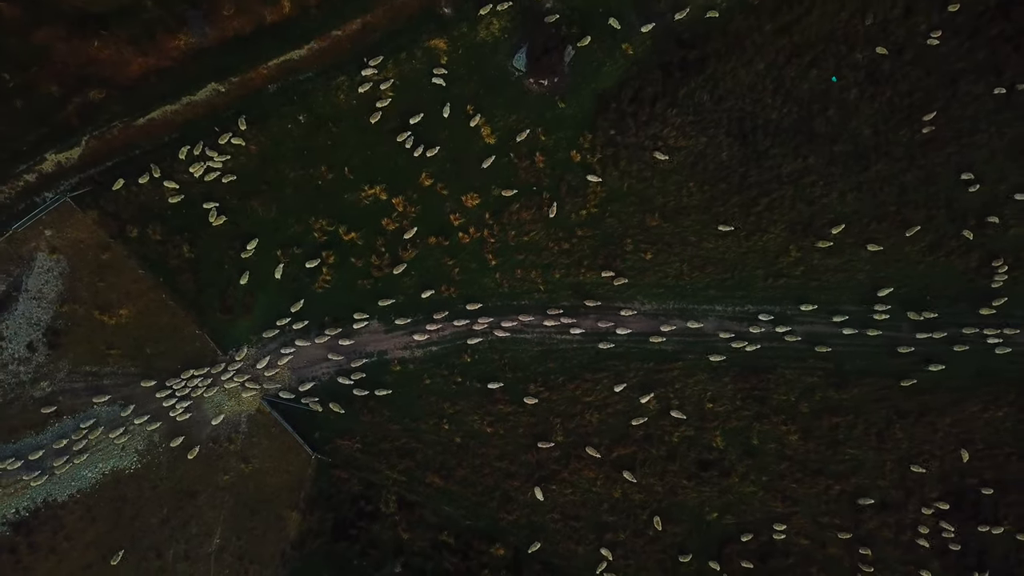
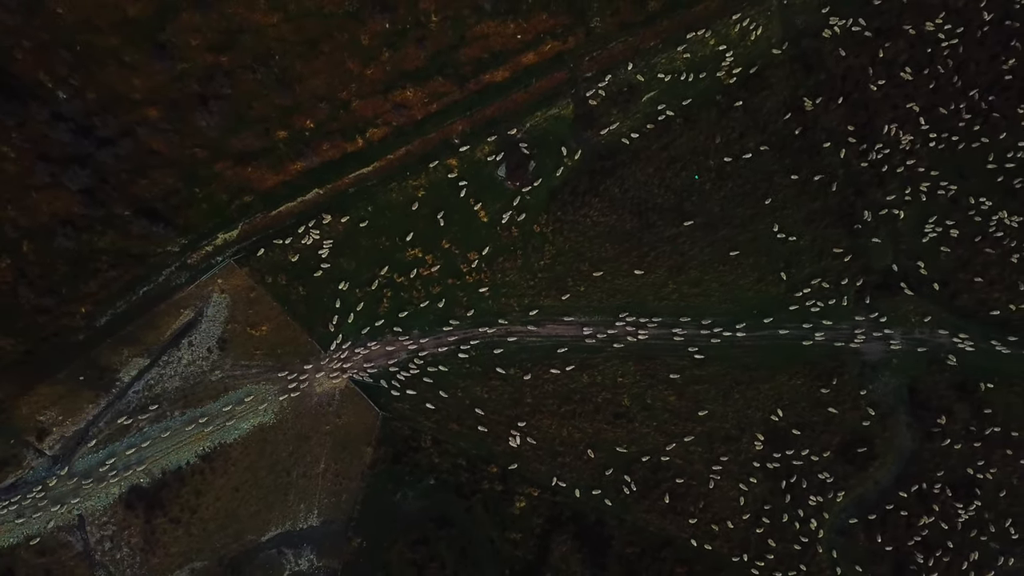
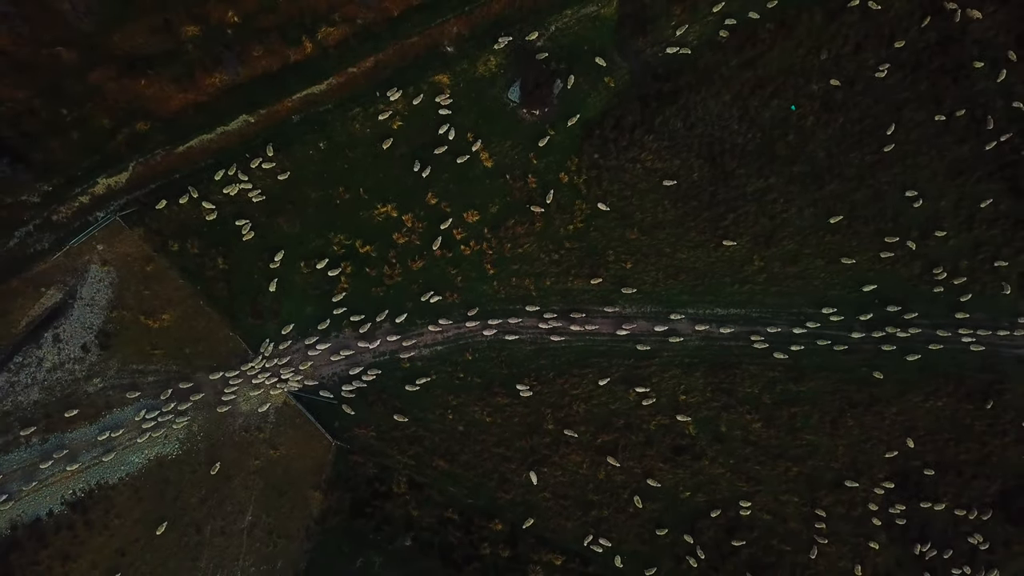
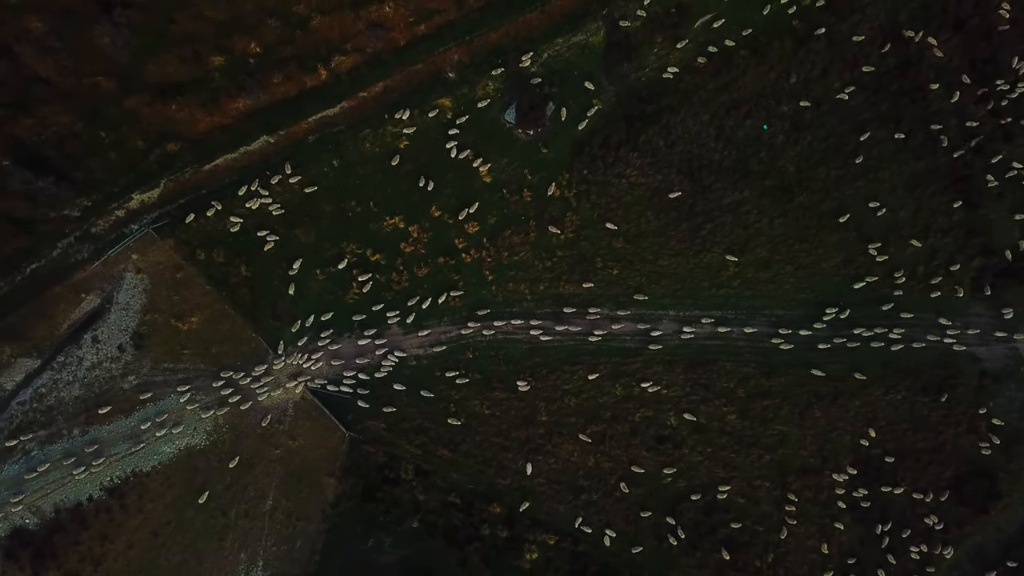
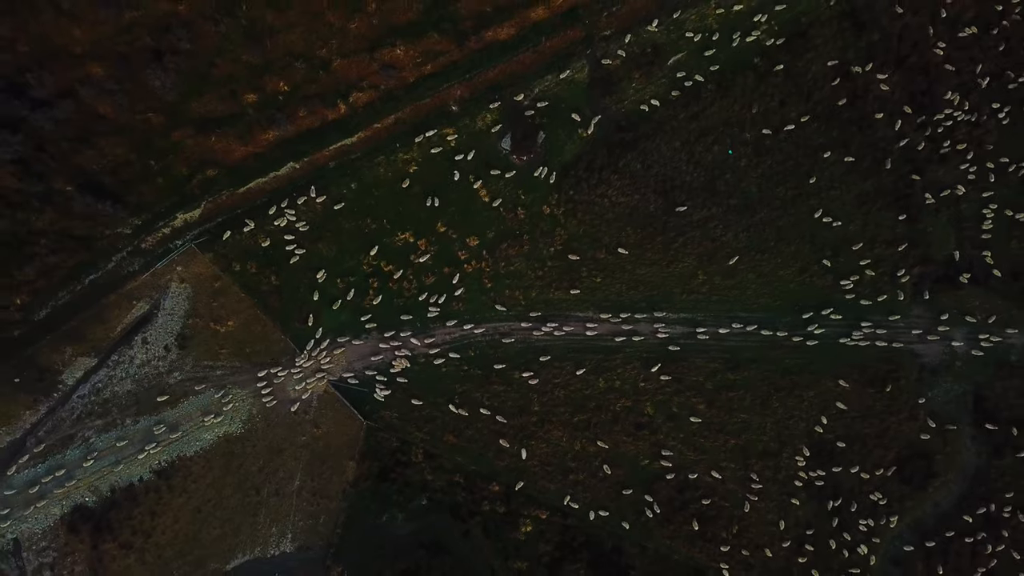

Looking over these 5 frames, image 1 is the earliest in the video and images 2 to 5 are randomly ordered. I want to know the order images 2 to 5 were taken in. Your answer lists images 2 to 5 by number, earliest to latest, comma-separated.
3, 4, 5, 2
